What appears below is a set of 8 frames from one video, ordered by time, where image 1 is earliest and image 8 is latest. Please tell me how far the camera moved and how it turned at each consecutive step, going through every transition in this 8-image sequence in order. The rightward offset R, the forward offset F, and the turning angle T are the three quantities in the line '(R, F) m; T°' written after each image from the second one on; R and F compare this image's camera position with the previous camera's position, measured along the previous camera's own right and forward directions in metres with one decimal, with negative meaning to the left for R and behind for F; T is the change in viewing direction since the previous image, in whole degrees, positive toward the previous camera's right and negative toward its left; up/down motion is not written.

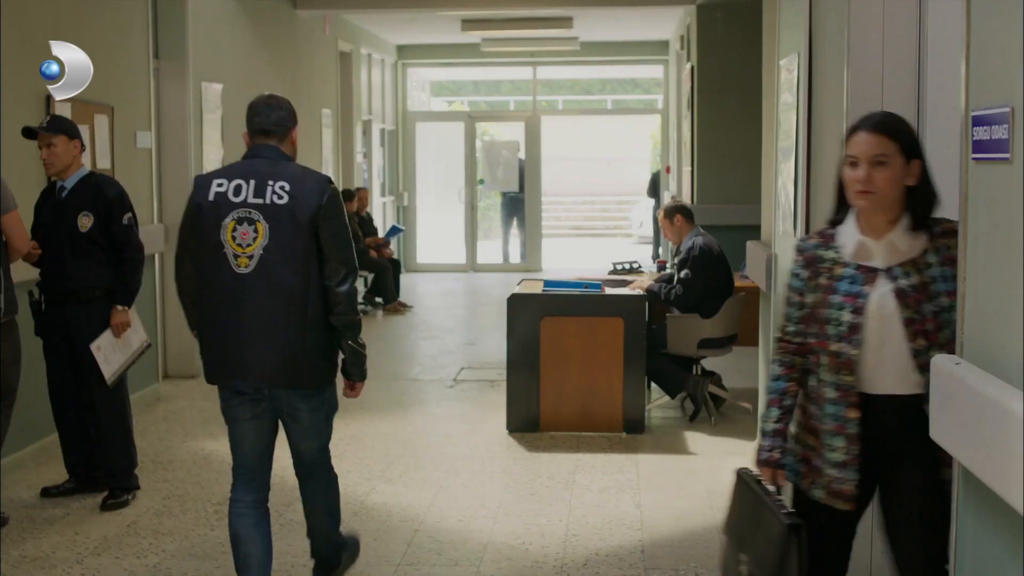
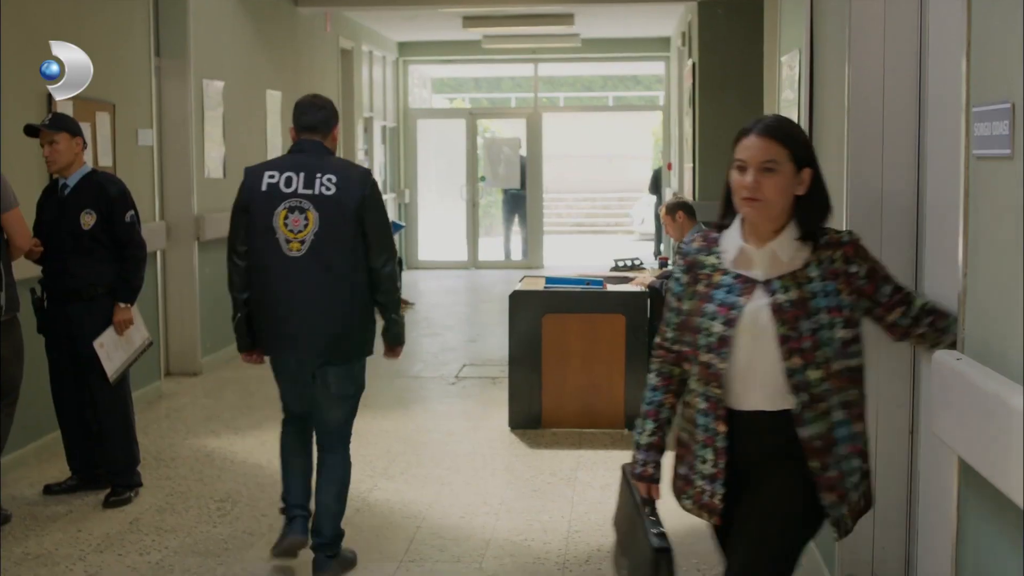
(0.0, 0.0) m; 0°
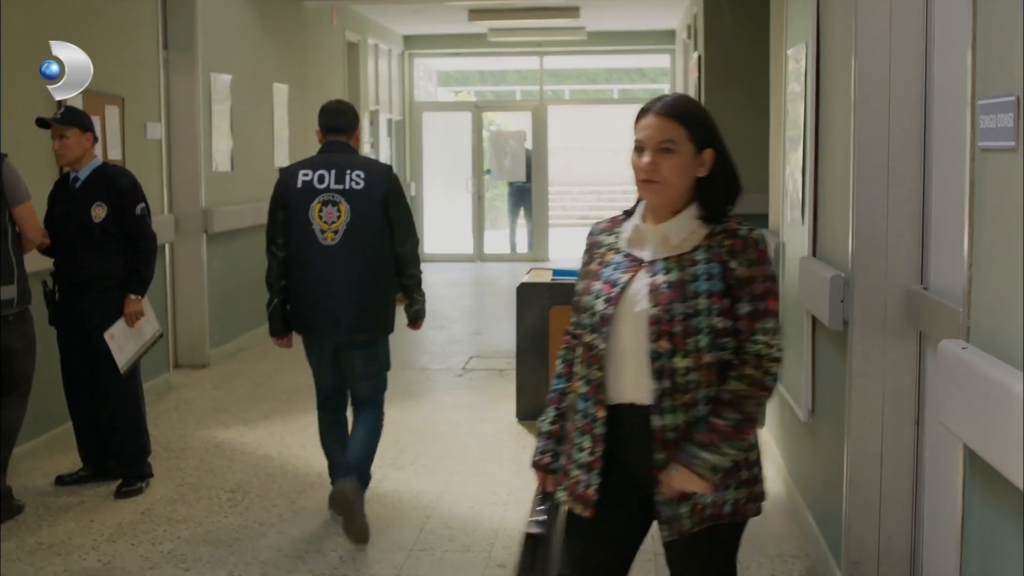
(0.0, 0.0) m; 0°
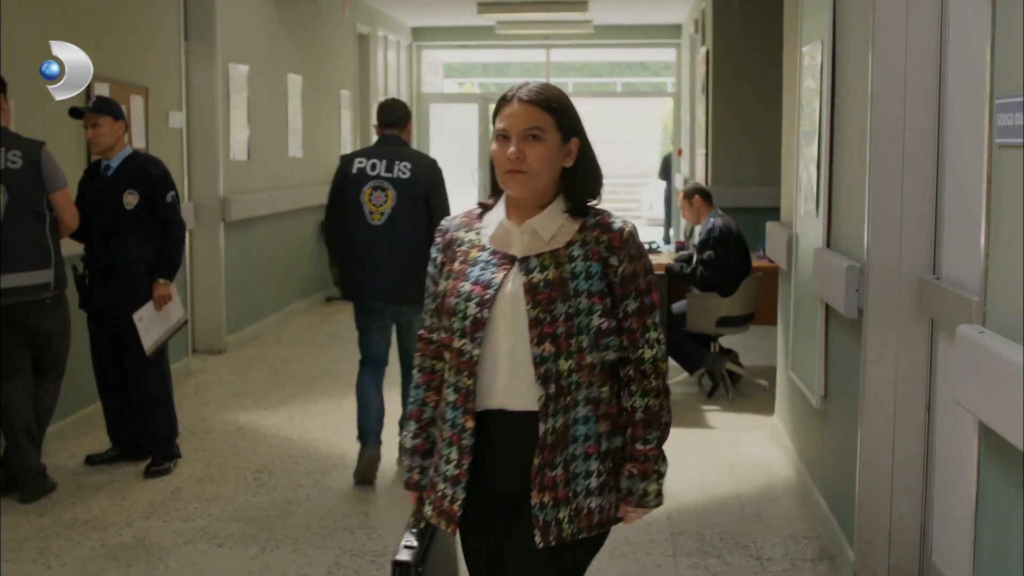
(-0.1, -0.1) m; 0°
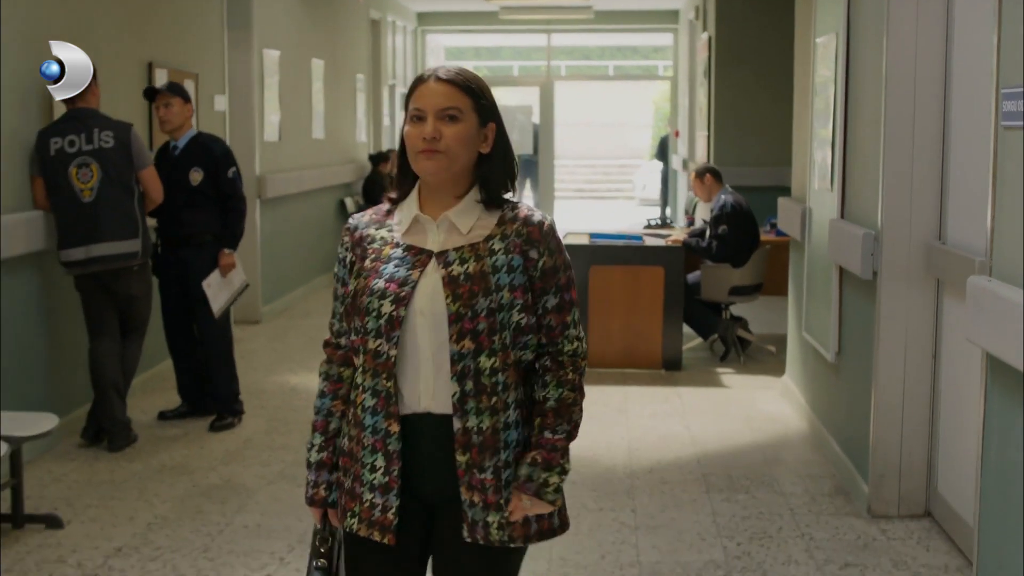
(-0.2, -0.5) m; +1°
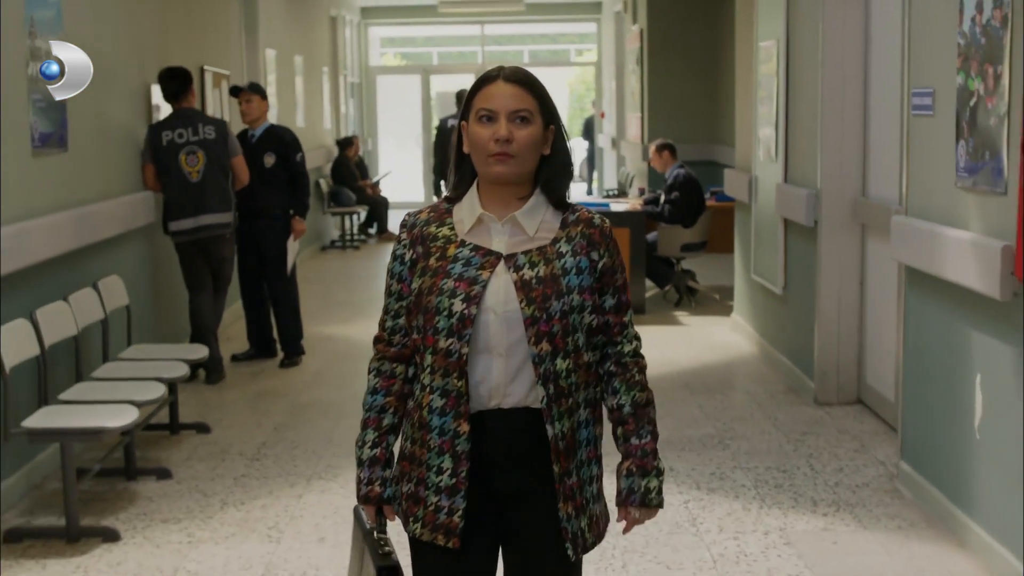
(-0.5, -1.3) m; +4°
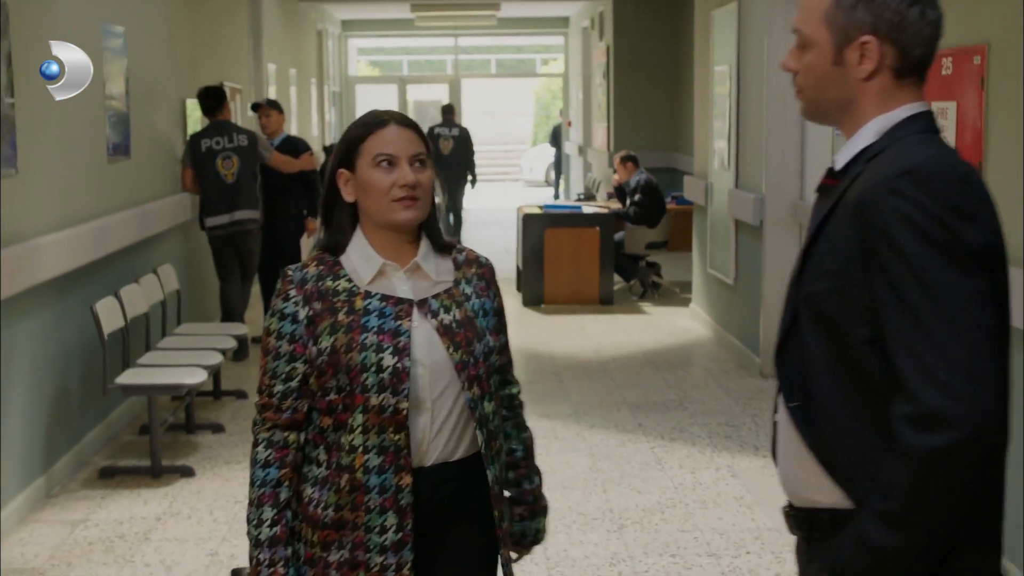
(-0.1, -1.0) m; +2°
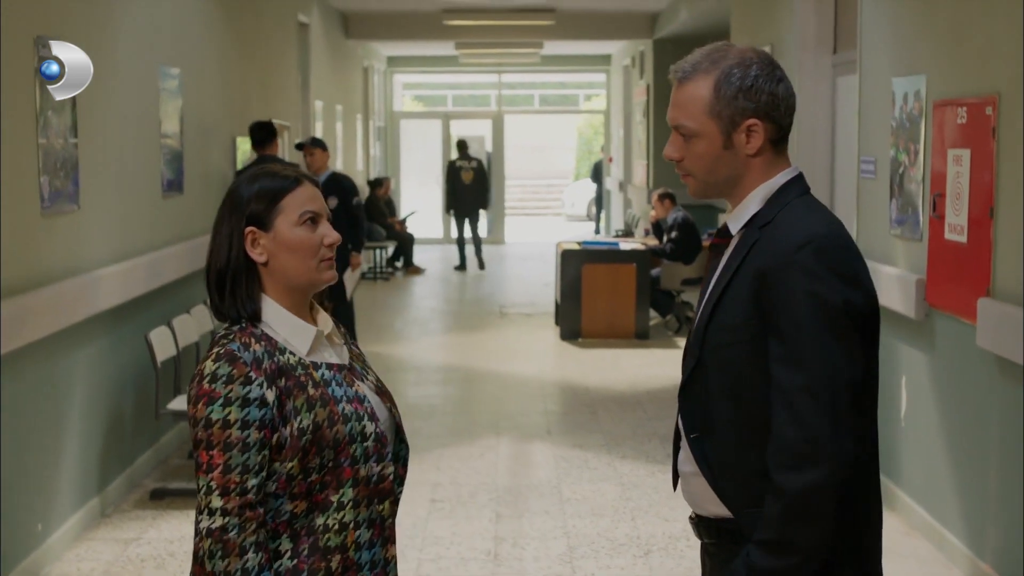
(0.0, -0.2) m; -2°
